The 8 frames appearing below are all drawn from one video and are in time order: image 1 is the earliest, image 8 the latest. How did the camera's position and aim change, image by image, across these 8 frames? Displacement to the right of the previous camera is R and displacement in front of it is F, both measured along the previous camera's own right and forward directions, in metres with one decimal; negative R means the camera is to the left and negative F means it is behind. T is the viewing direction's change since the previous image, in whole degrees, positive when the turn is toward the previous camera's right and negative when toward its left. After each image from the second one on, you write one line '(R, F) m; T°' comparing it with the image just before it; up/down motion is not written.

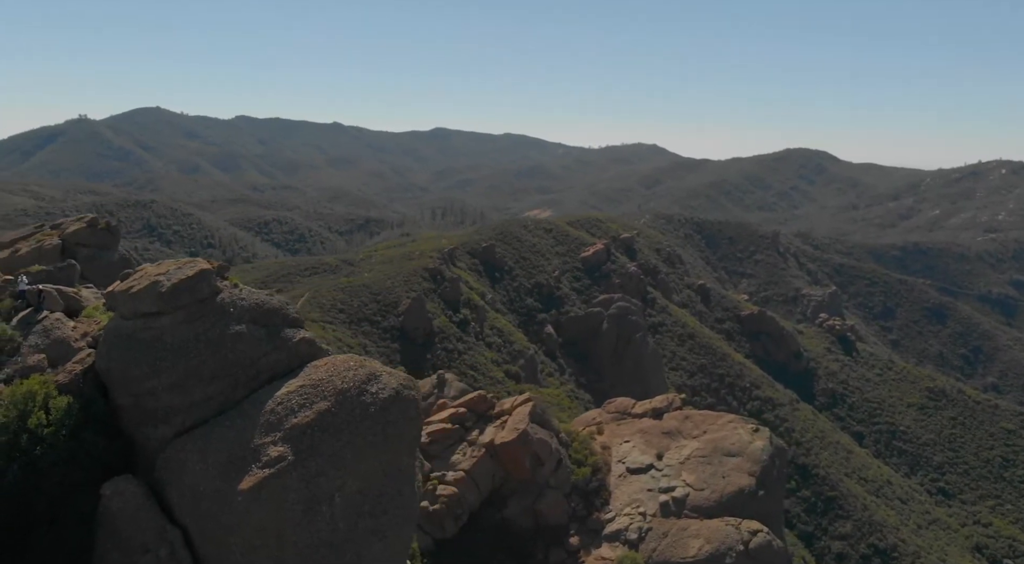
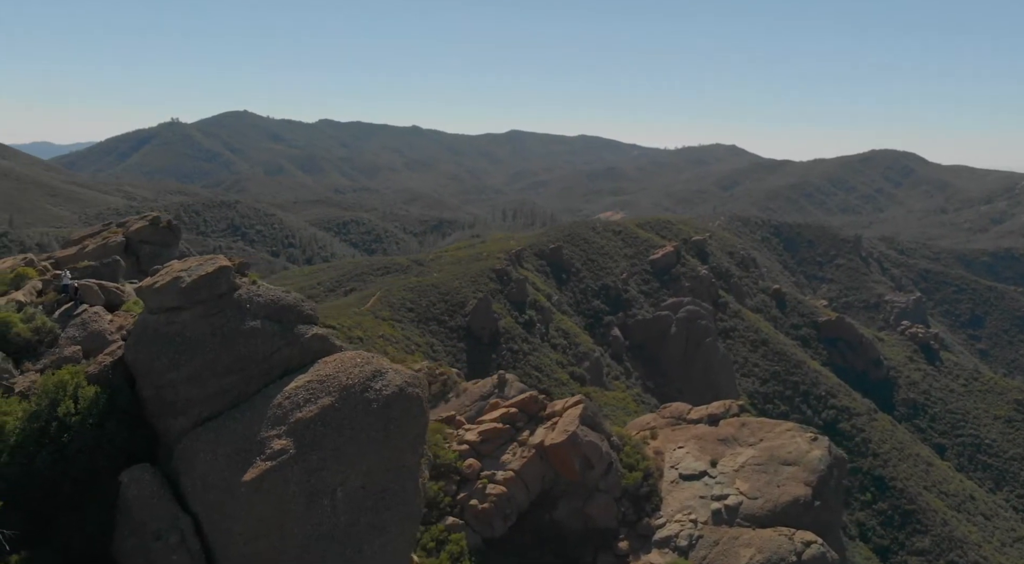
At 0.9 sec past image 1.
(+1.1, +0.1) m; -5°
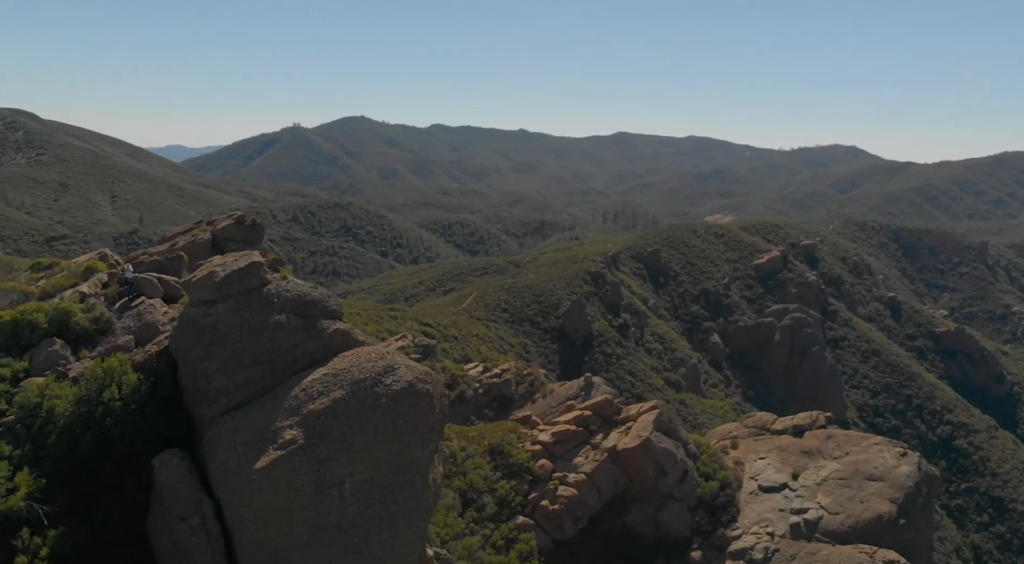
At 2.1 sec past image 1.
(+1.5, +0.1) m; -7°
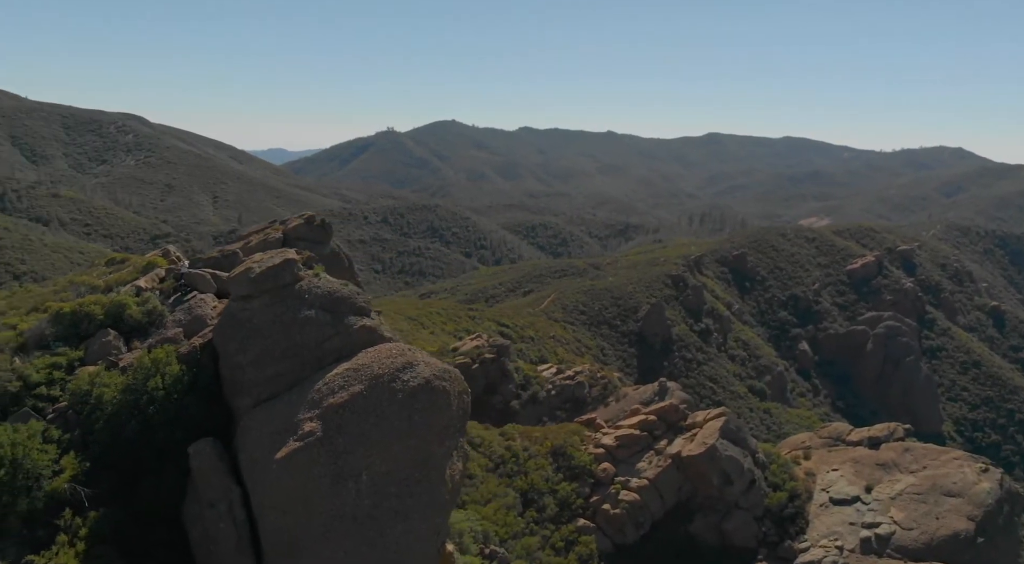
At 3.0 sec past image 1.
(+1.2, 0.0) m; -6°
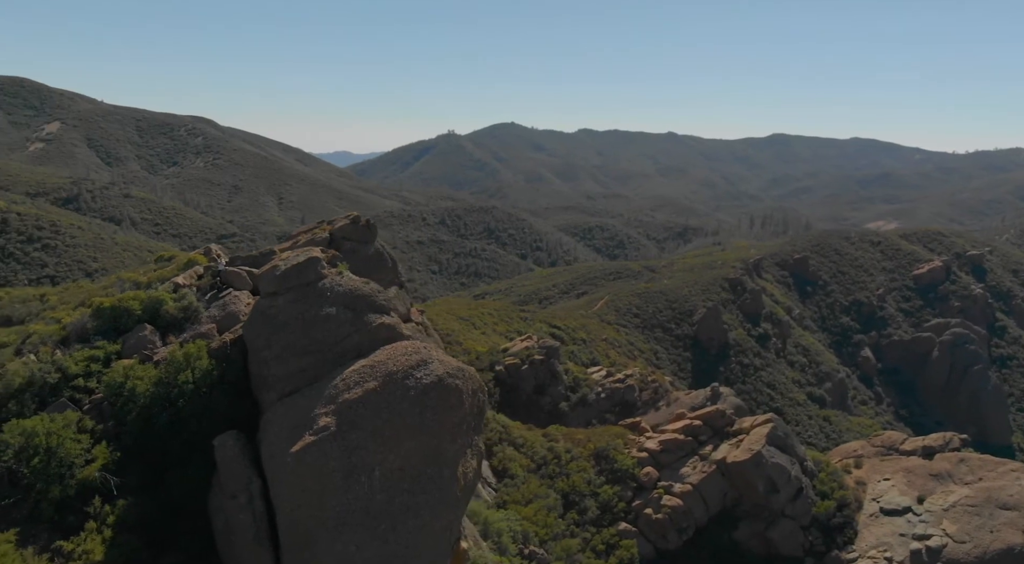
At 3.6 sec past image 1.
(+0.8, 0.0) m; -4°
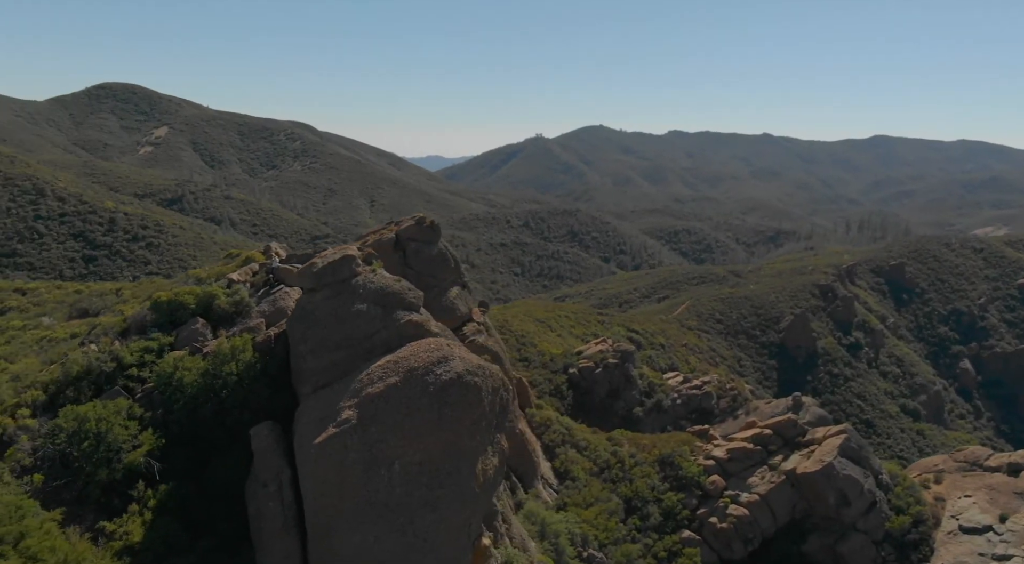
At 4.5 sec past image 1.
(+1.2, 0.0) m; -6°
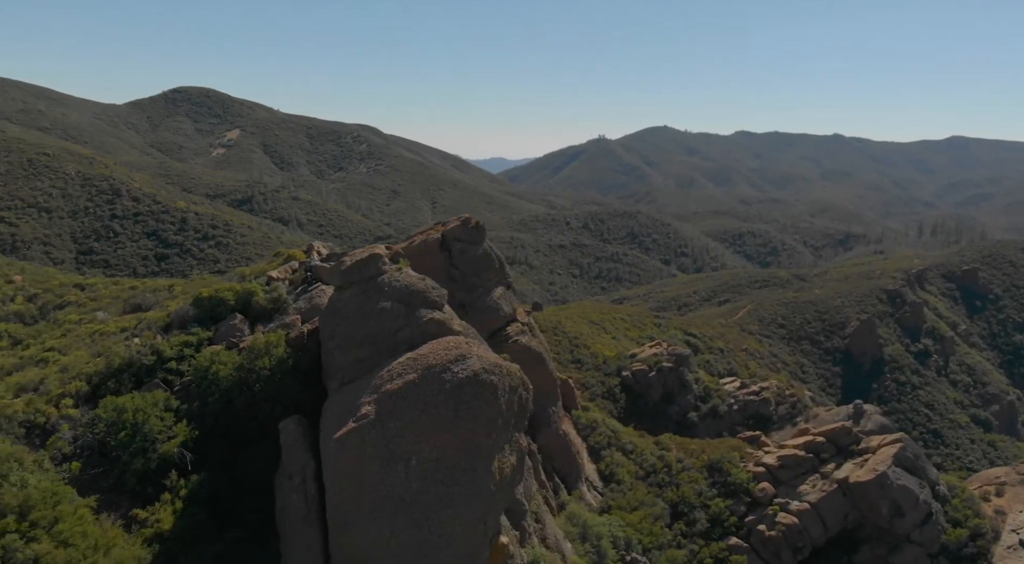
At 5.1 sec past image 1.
(+0.8, 0.0) m; -4°
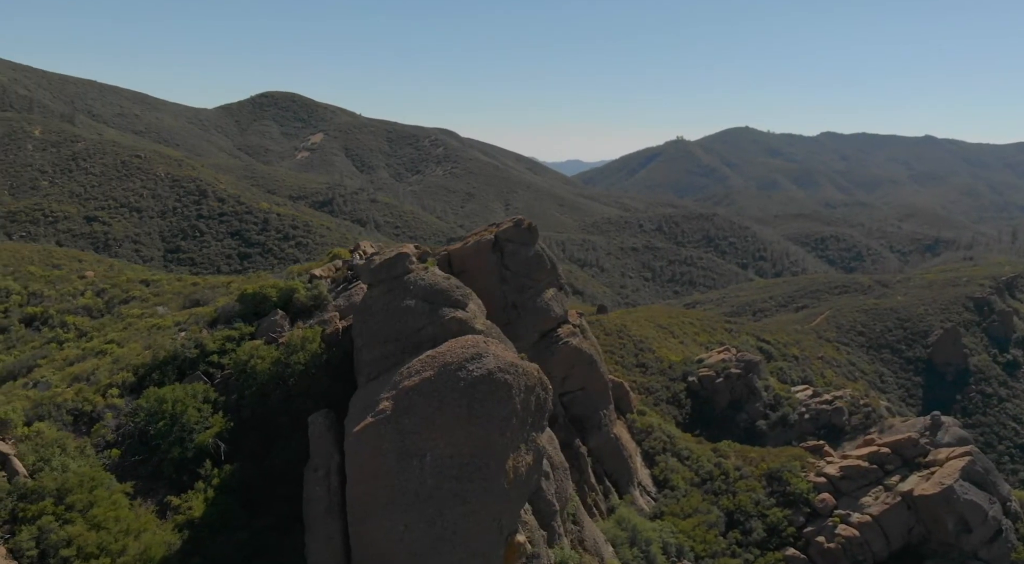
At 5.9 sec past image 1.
(+1.1, 0.0) m; -5°
